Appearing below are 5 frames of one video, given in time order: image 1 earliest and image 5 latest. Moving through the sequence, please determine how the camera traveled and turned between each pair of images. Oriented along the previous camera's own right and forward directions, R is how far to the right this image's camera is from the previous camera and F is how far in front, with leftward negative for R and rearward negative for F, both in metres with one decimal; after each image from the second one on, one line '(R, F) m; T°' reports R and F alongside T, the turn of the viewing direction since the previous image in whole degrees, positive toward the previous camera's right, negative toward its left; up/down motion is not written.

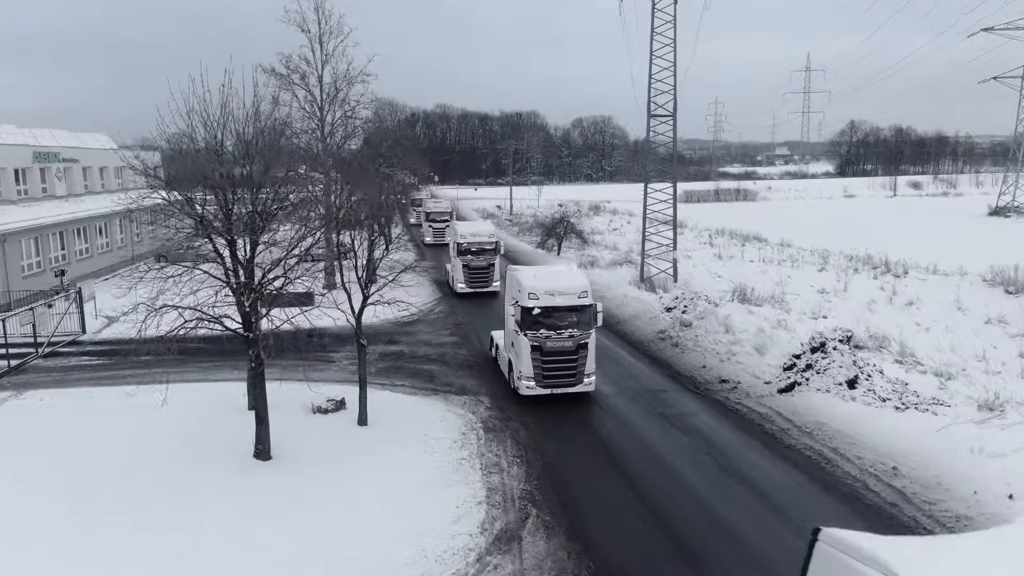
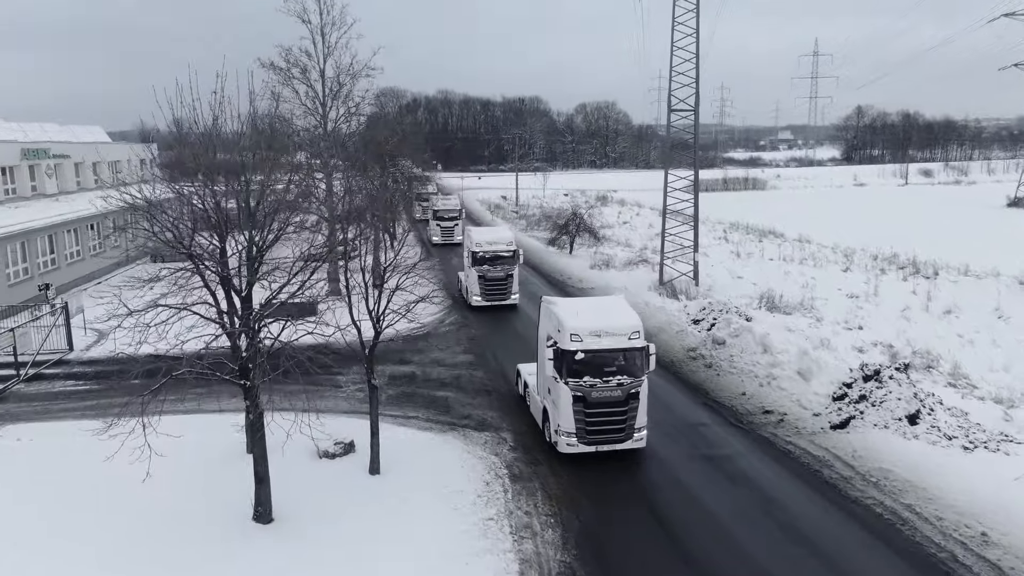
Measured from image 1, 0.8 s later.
(-0.4, +1.3) m; 0°
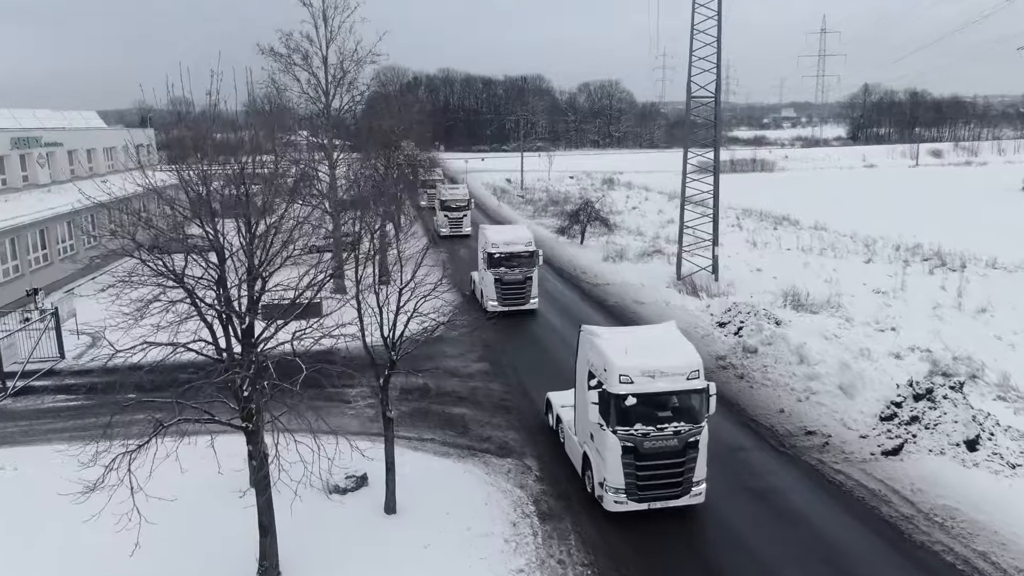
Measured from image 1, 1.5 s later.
(-0.3, +1.0) m; 0°
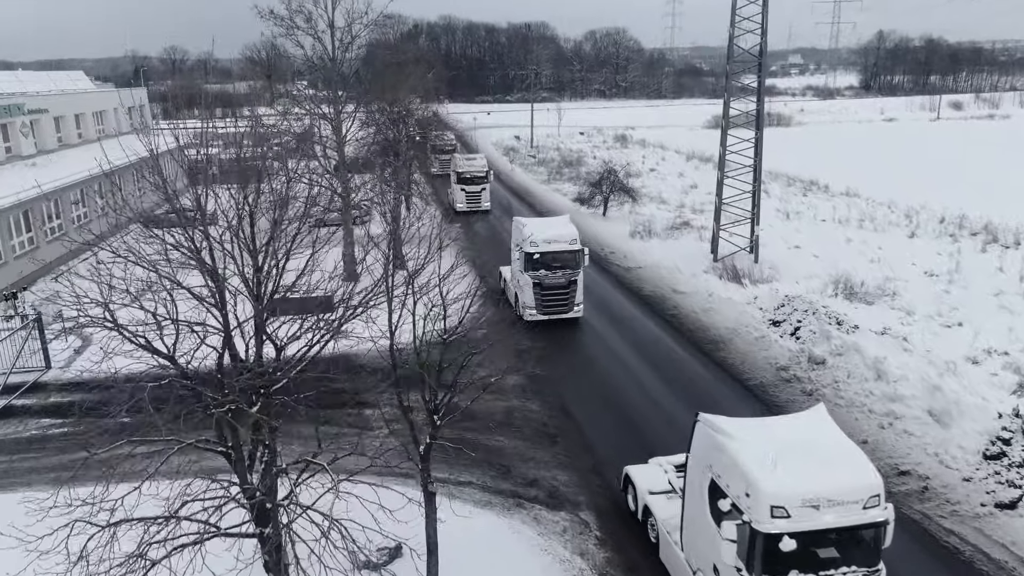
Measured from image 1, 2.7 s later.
(-0.7, +1.8) m; 0°
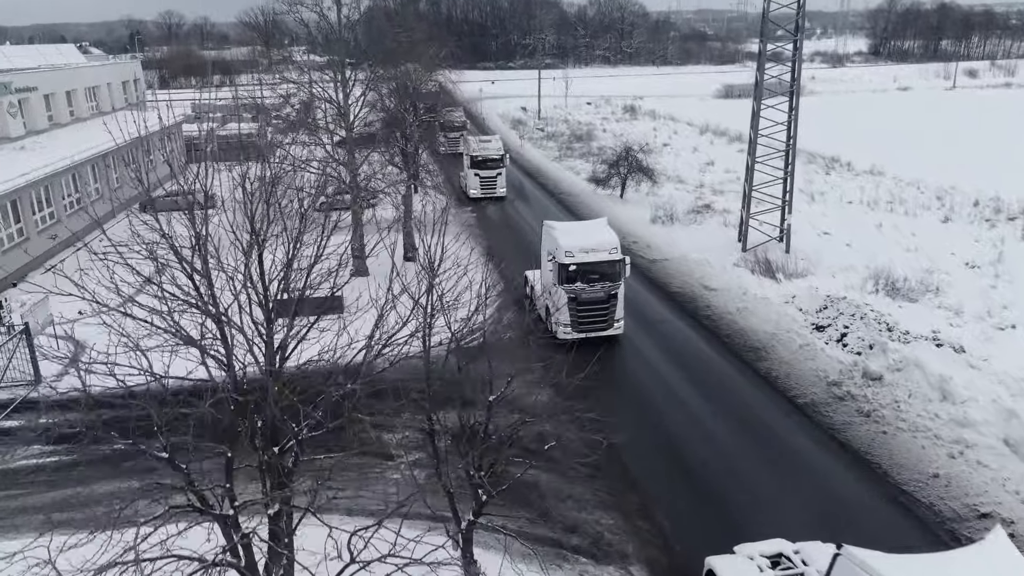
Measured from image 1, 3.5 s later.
(-0.5, +1.2) m; 0°
